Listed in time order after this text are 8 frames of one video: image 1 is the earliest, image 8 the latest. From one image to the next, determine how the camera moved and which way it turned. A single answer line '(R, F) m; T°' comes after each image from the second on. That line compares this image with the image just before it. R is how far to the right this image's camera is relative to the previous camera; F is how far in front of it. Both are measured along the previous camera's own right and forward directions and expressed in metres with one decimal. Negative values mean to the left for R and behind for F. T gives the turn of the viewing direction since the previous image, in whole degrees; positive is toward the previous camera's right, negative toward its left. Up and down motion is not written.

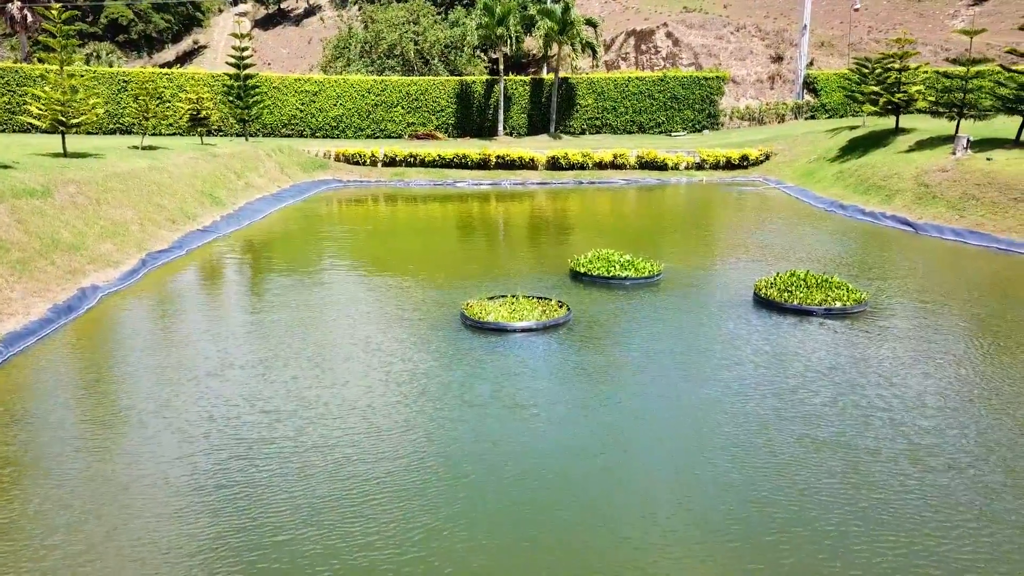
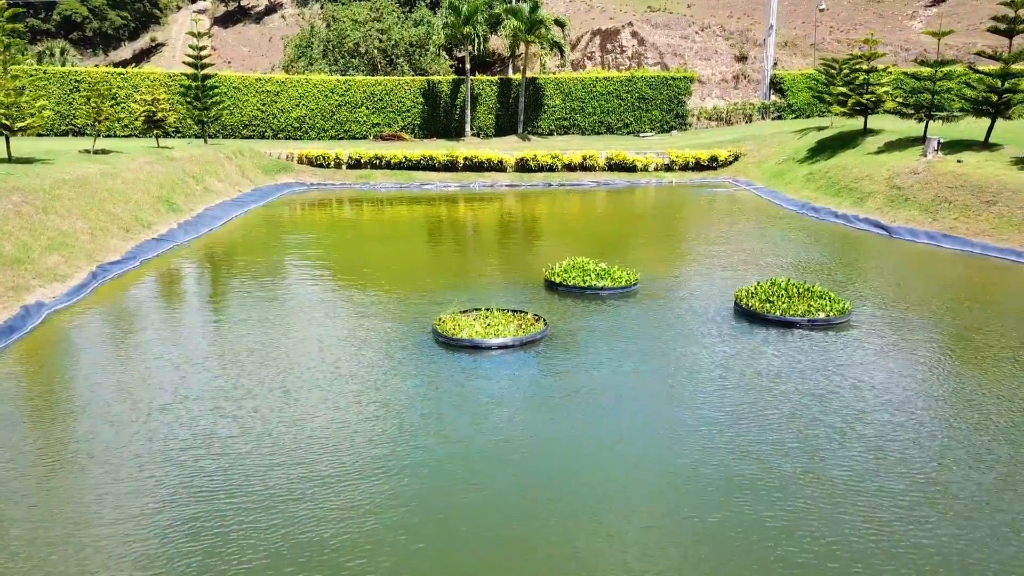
(-0.1, +0.5) m; +2°
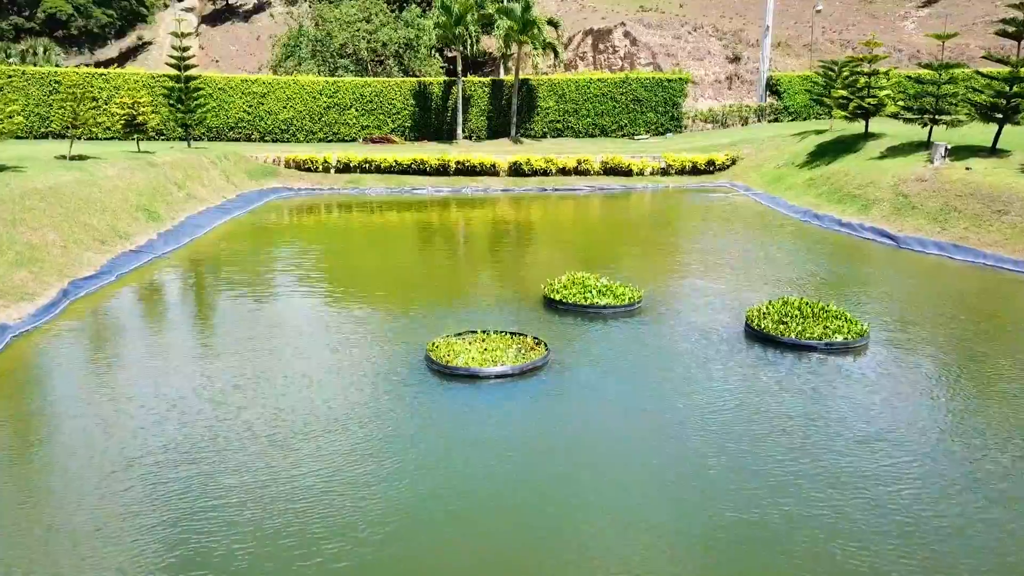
(-0.1, +0.8) m; +1°
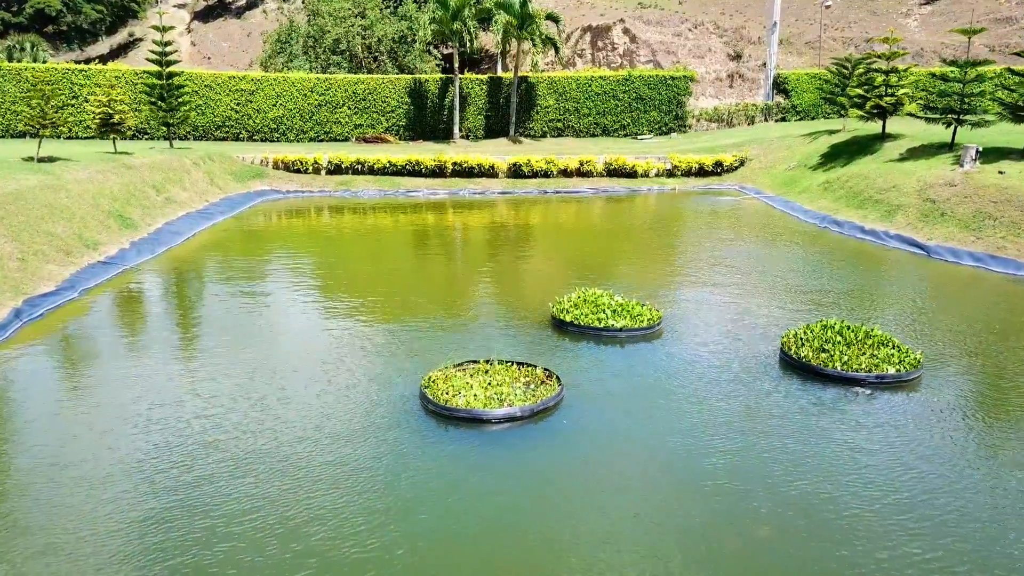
(-0.1, +1.4) m; 0°
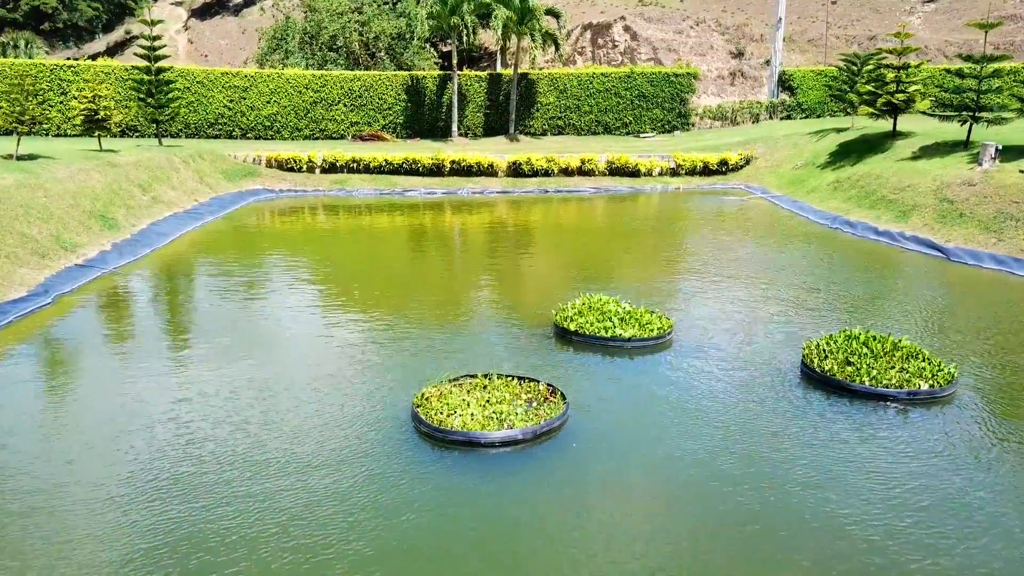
(0.0, +0.8) m; 0°
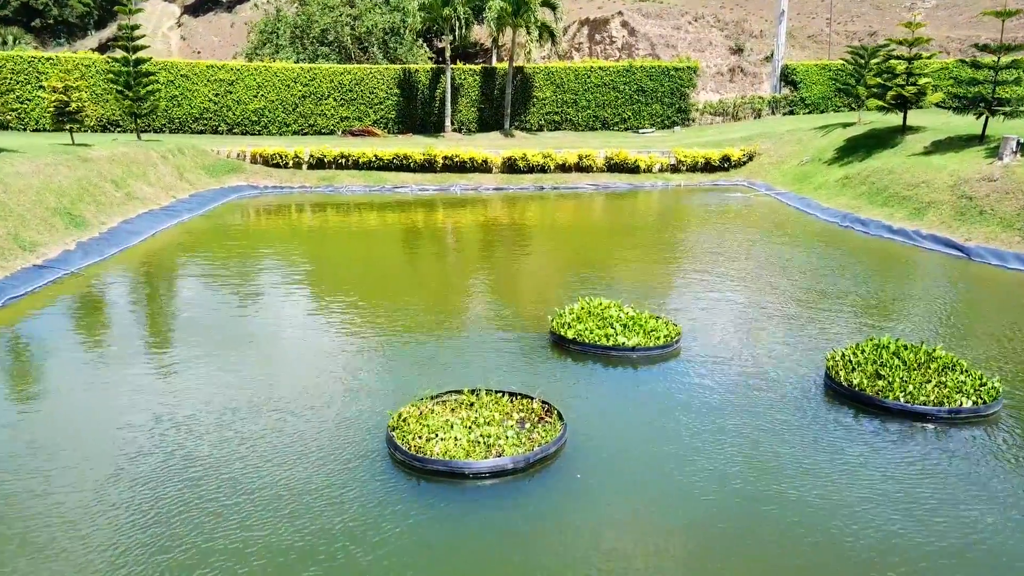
(+0.1, +1.0) m; 0°
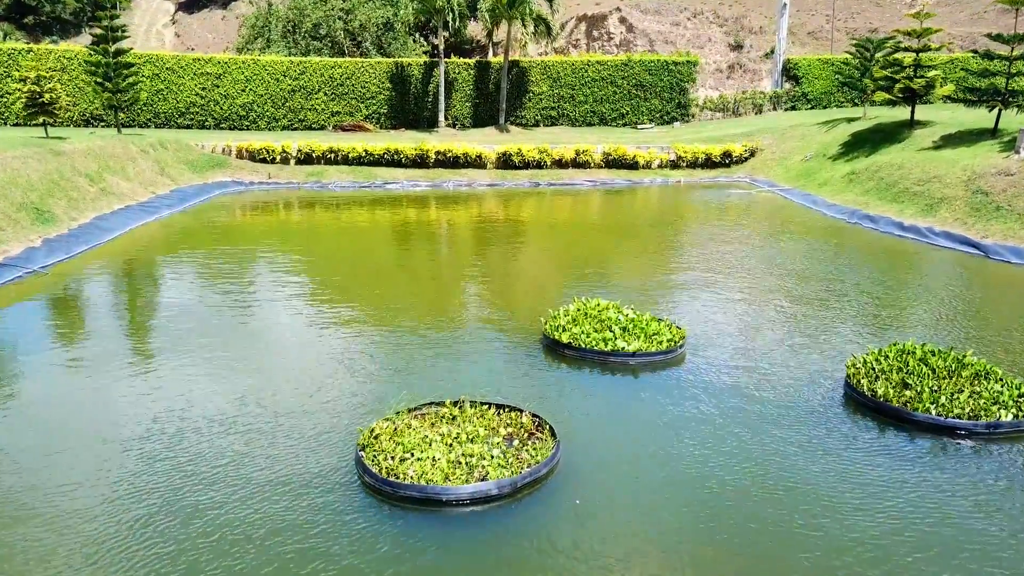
(+0.1, +0.8) m; 0°
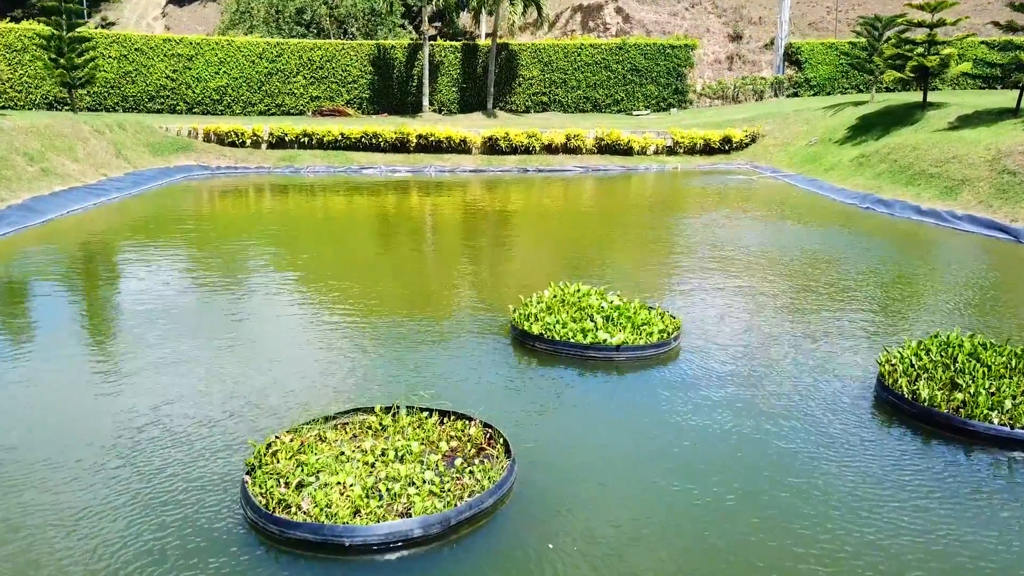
(+0.4, +1.6) m; 0°
